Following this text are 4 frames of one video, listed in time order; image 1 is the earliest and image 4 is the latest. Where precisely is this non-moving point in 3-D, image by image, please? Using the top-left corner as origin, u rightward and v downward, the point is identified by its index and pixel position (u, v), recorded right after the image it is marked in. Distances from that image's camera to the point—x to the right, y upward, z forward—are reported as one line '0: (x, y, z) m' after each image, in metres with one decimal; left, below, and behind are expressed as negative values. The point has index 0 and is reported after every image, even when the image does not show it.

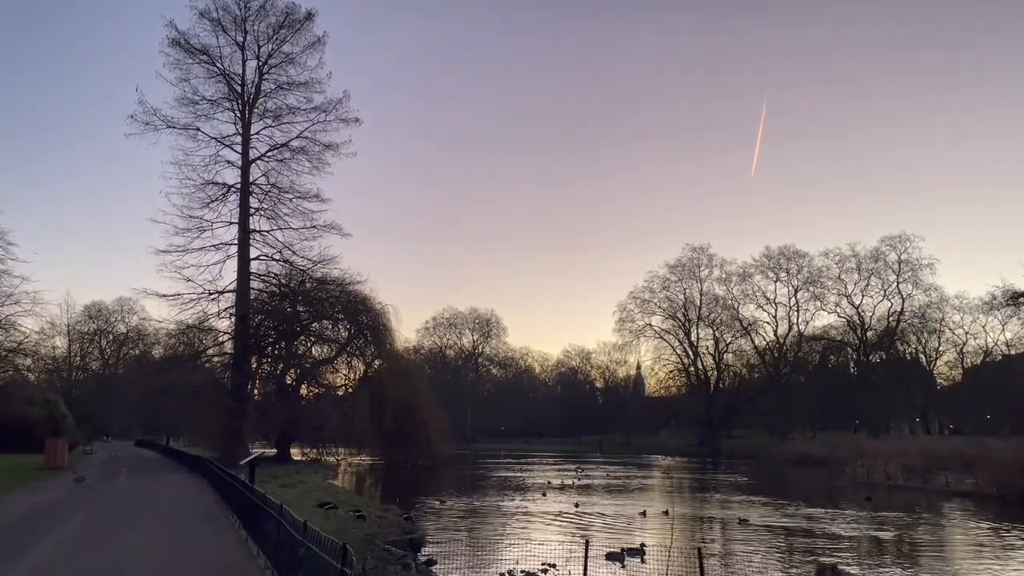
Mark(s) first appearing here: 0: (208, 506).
0: (-6.5, -4.8, +18.4) m
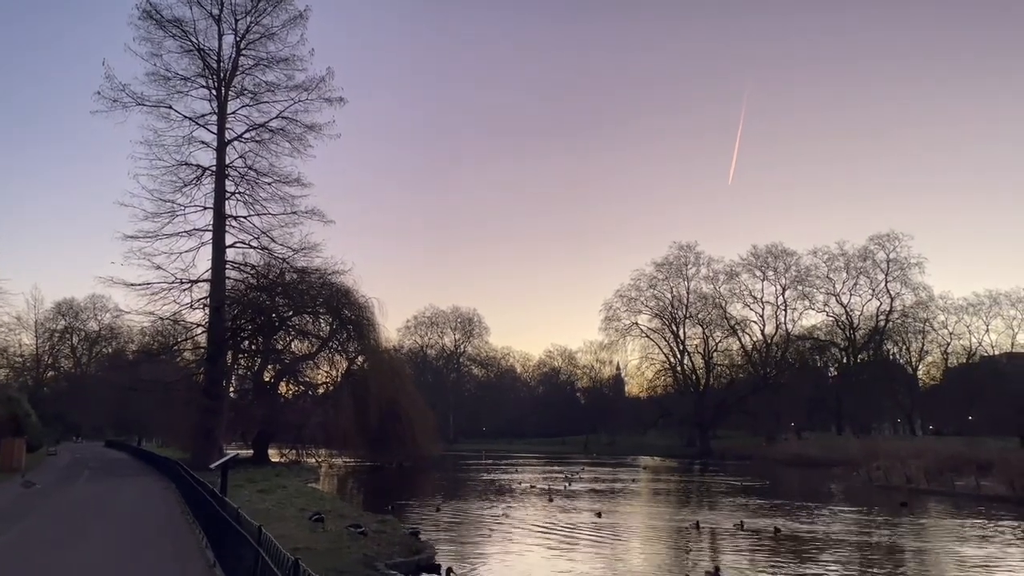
0: (-6.6, -4.5, +17.1) m
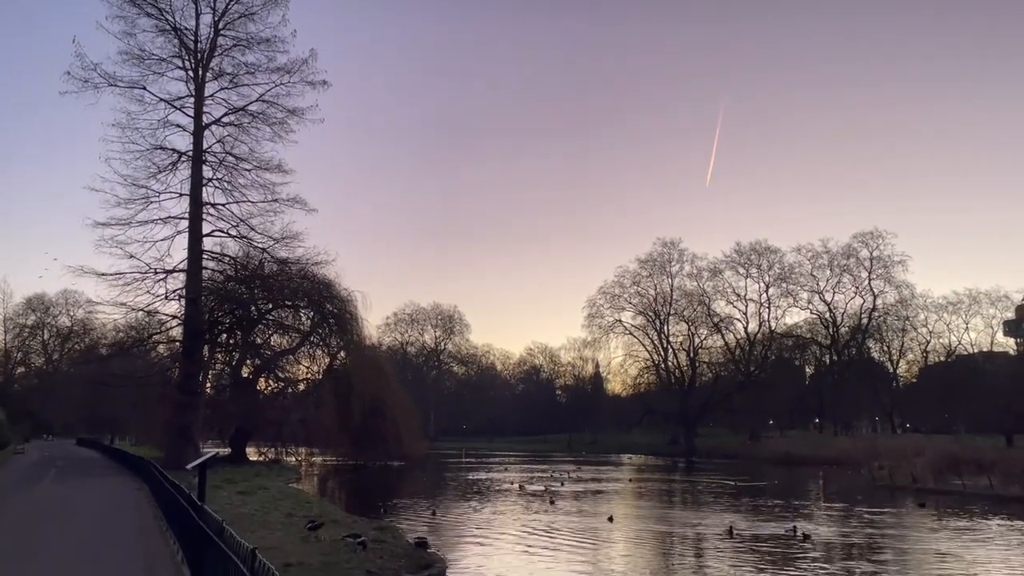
0: (-6.8, -4.3, +16.2) m
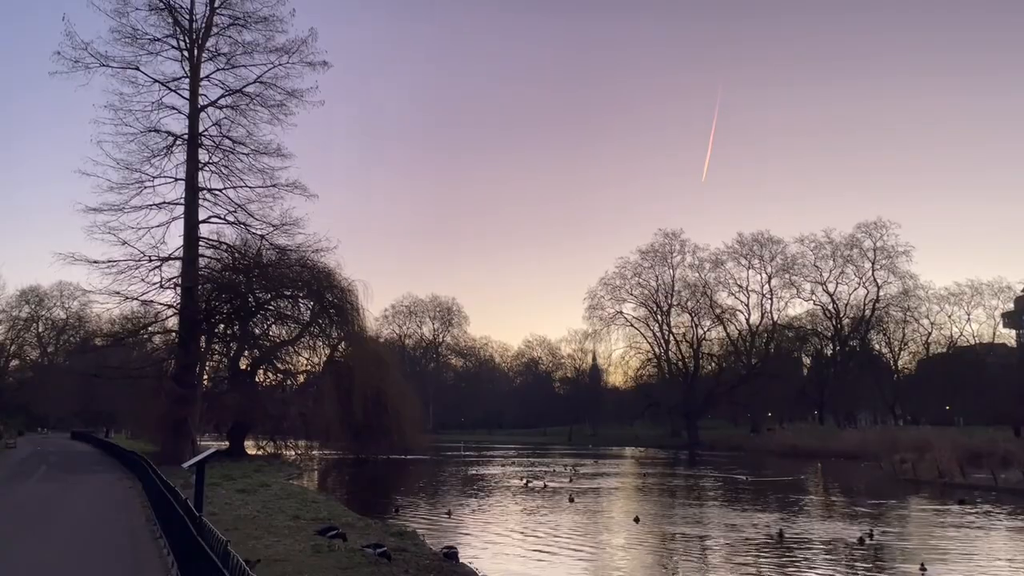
0: (-6.6, -4.1, +15.6) m
